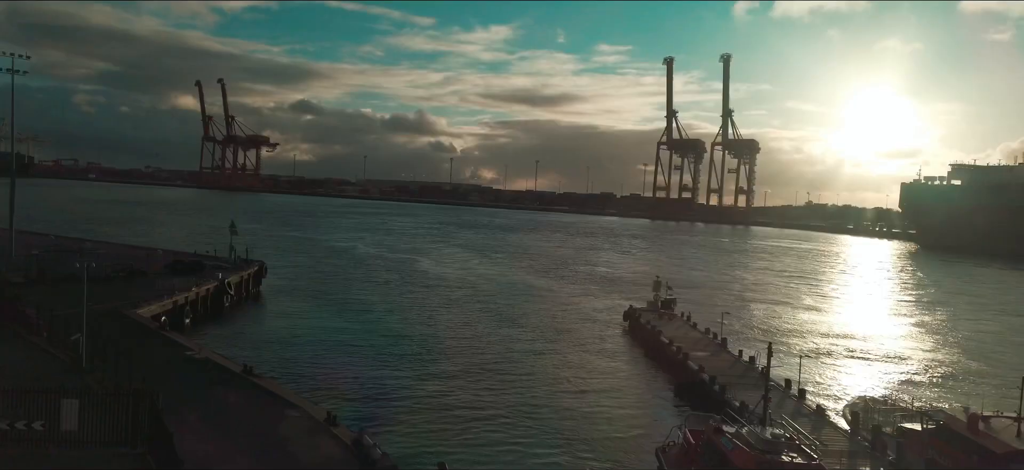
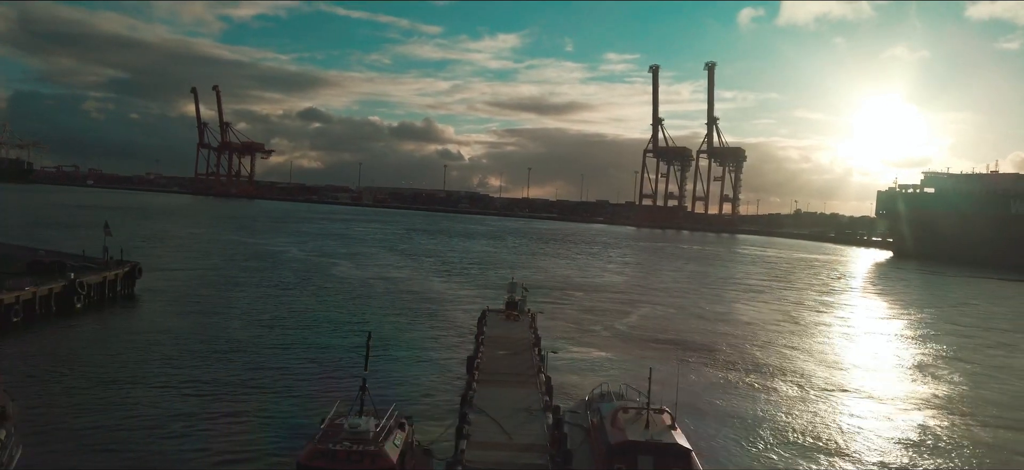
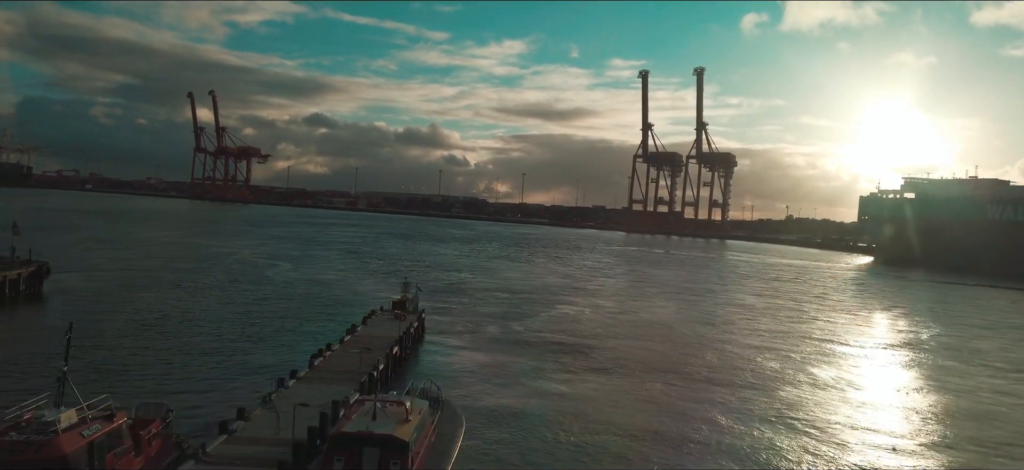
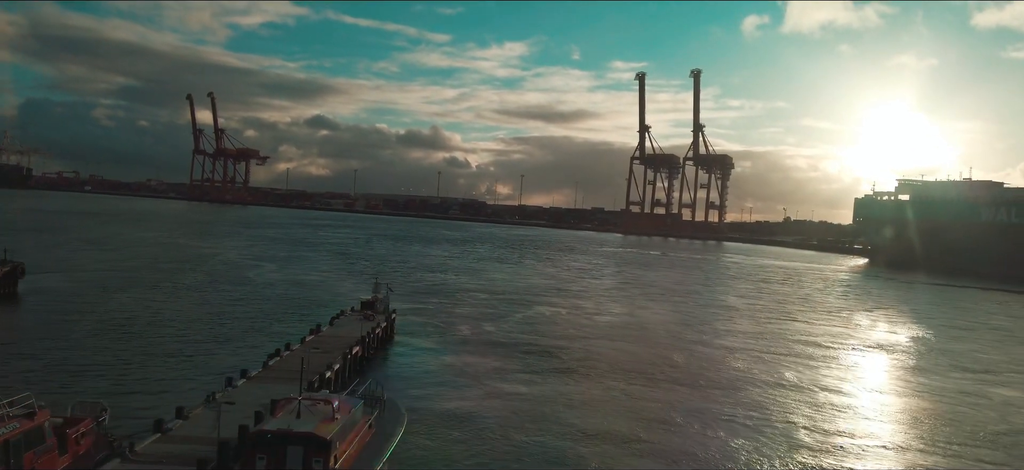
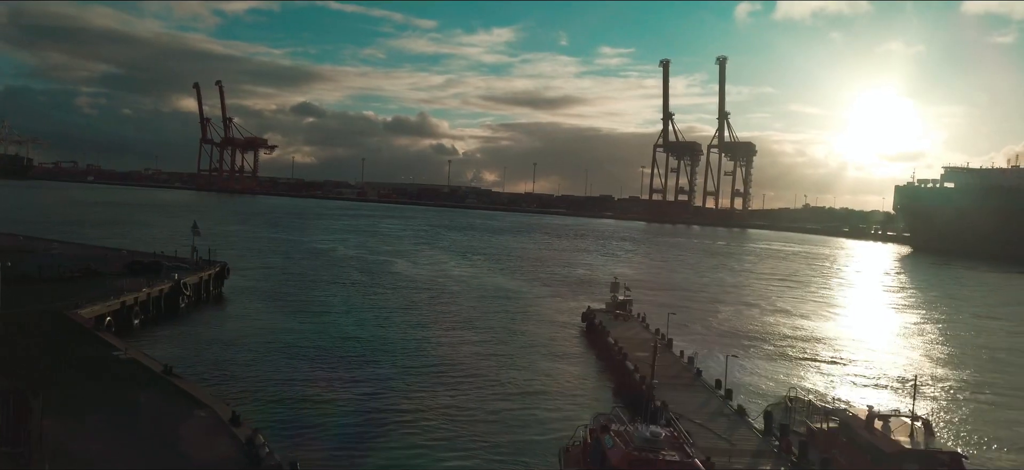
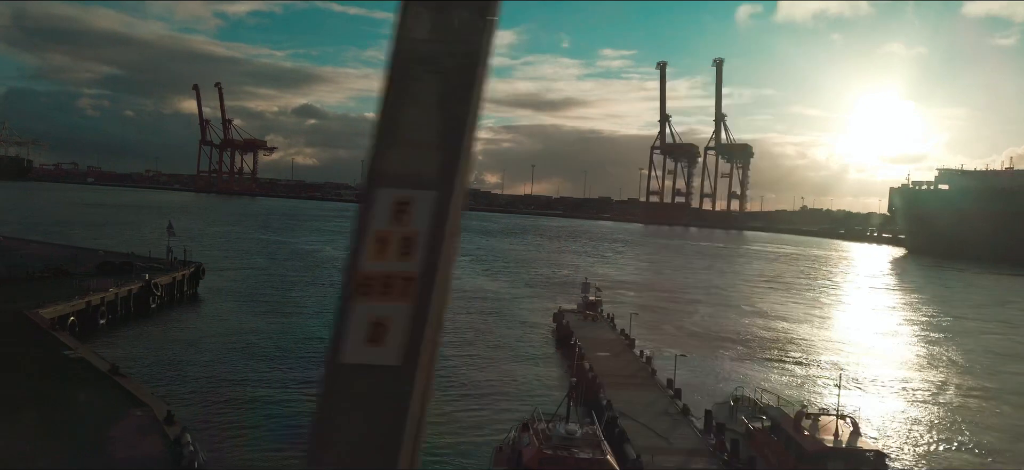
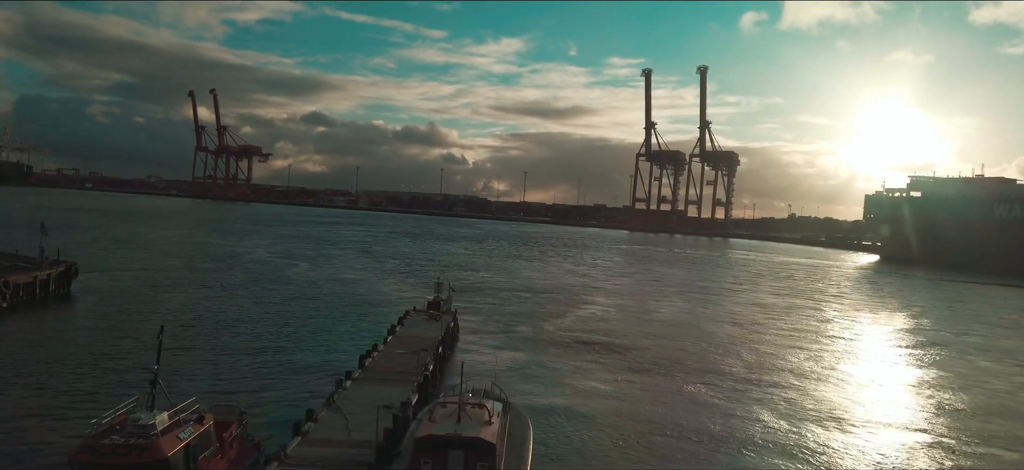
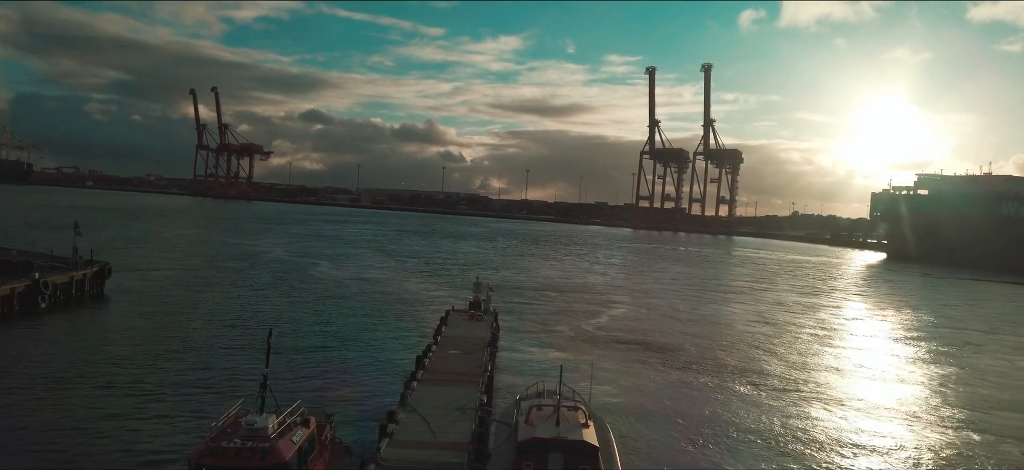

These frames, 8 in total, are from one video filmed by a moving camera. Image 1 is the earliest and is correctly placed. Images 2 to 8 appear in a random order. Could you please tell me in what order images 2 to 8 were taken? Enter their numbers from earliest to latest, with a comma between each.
5, 6, 2, 8, 7, 3, 4
